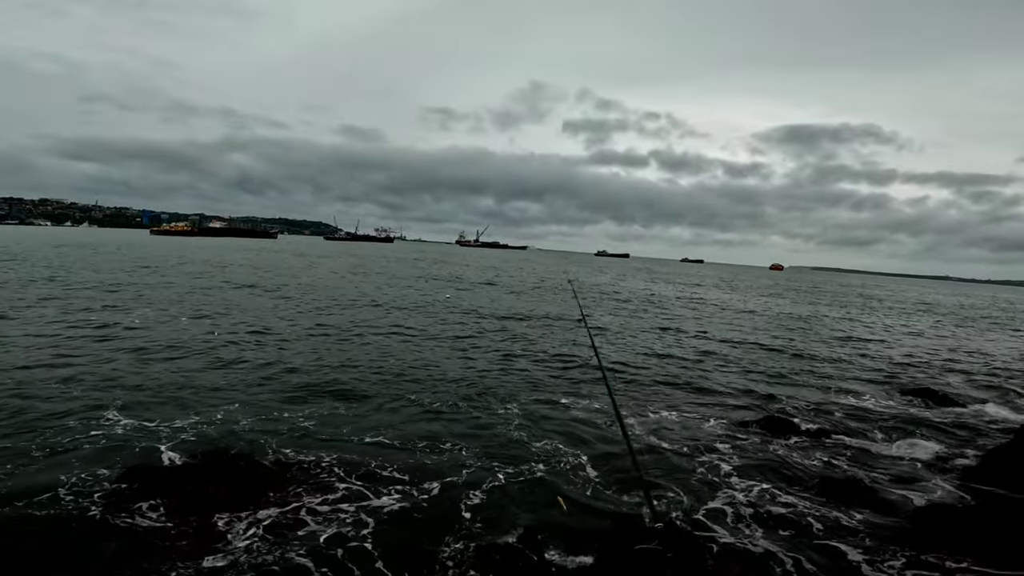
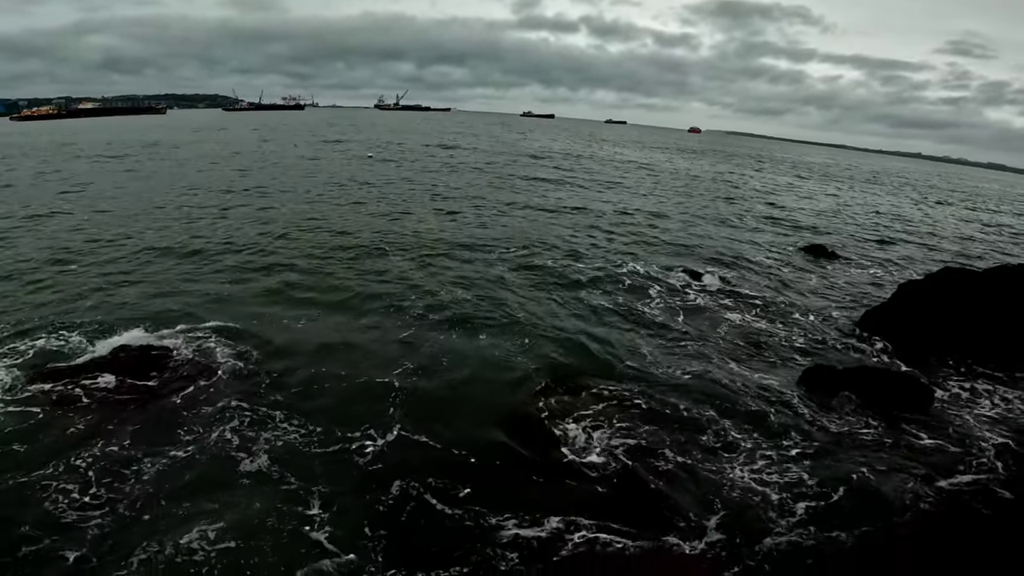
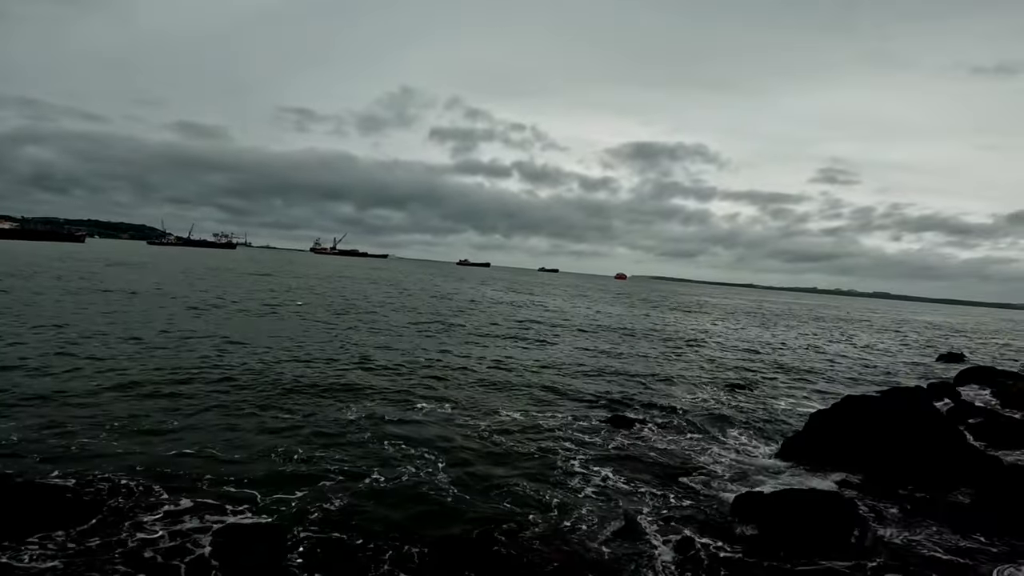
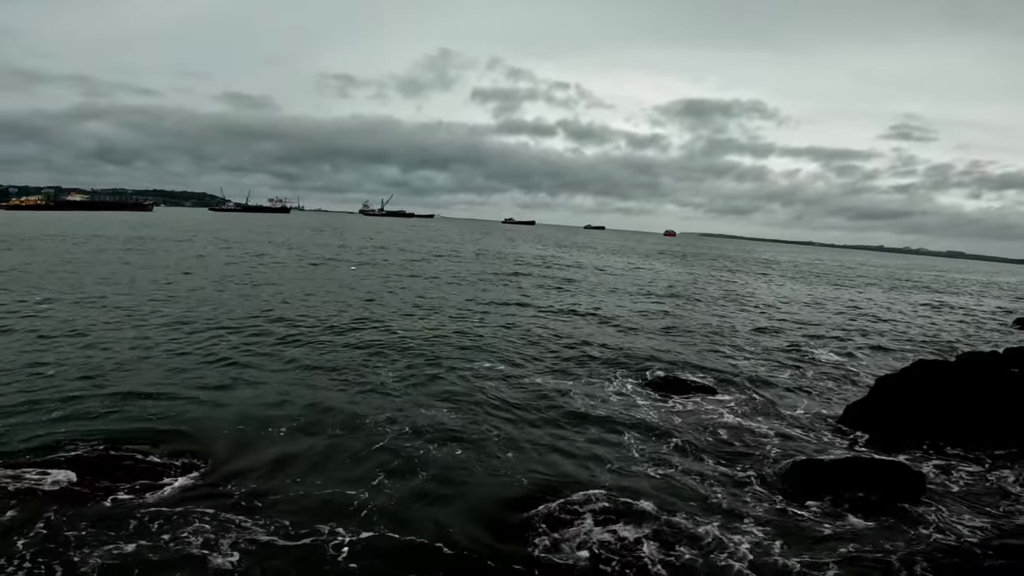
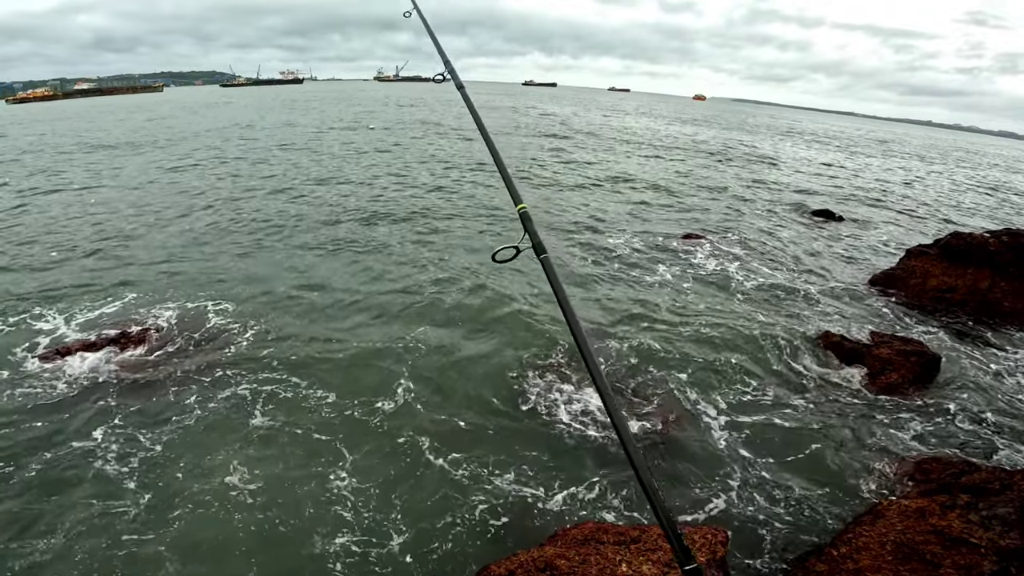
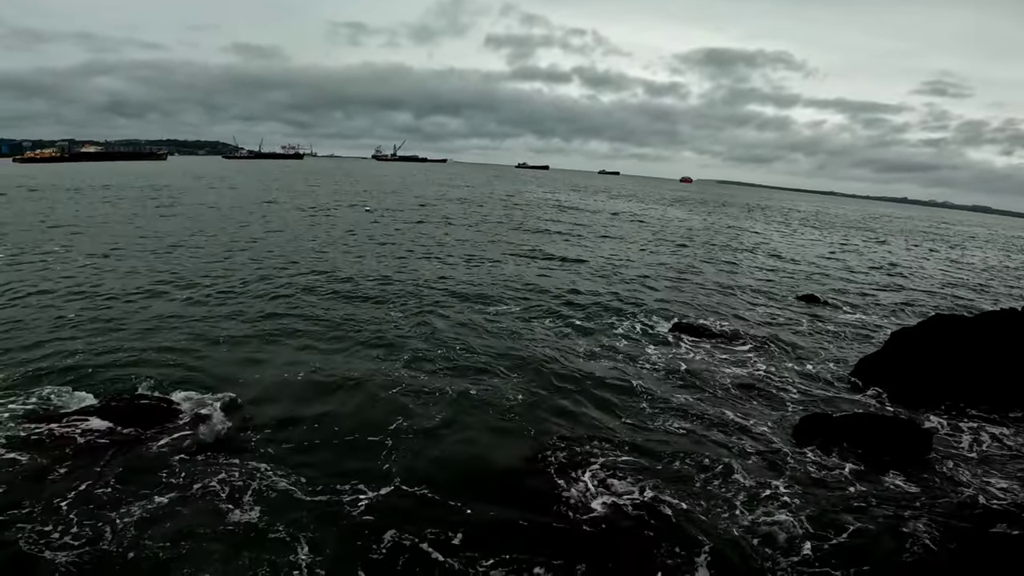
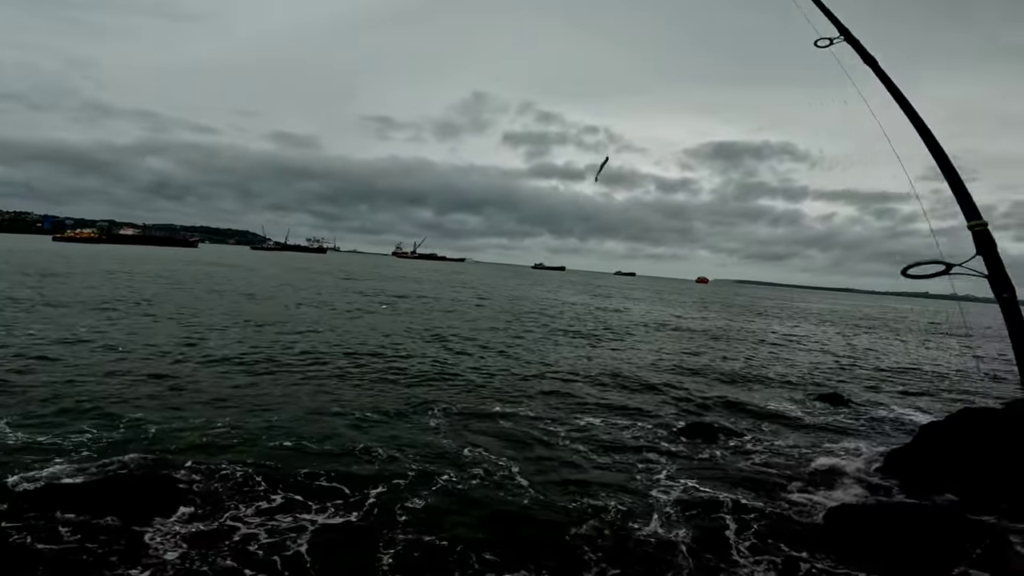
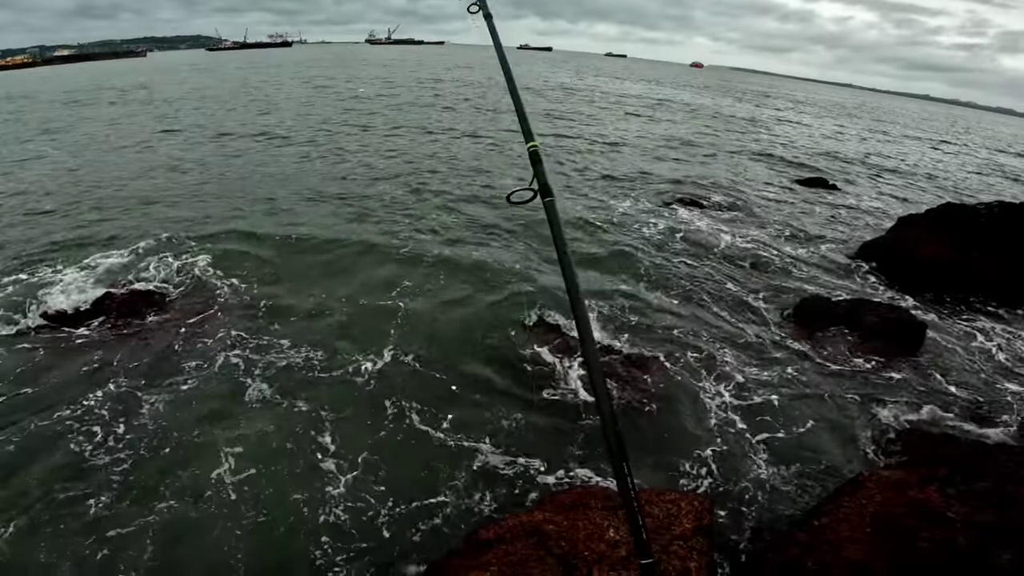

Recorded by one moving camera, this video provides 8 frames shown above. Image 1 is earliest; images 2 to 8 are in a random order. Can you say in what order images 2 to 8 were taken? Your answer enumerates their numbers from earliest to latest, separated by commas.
7, 3, 4, 6, 2, 8, 5
